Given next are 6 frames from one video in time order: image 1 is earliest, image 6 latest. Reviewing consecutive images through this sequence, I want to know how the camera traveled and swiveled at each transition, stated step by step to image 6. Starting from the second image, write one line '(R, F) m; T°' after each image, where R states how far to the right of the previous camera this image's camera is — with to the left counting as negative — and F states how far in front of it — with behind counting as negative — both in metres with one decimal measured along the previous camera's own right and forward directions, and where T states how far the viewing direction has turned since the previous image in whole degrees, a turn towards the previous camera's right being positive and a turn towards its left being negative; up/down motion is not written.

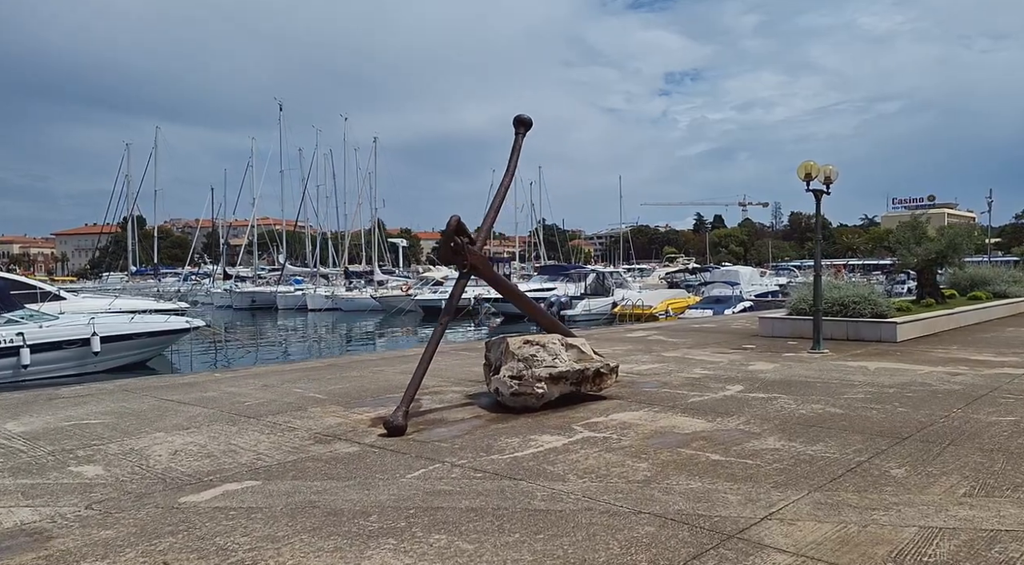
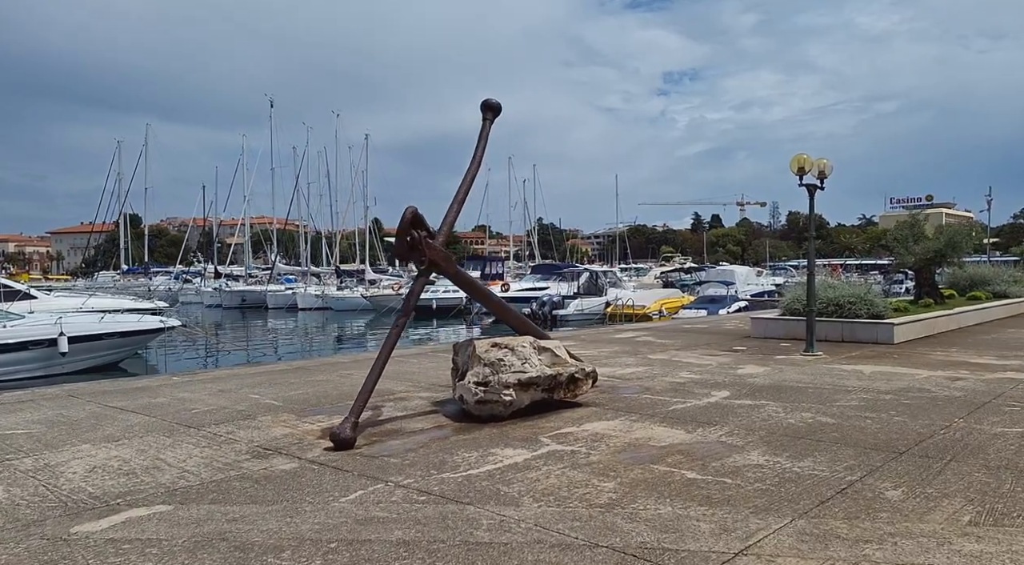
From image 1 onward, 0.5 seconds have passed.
(+0.3, +0.6) m; 0°
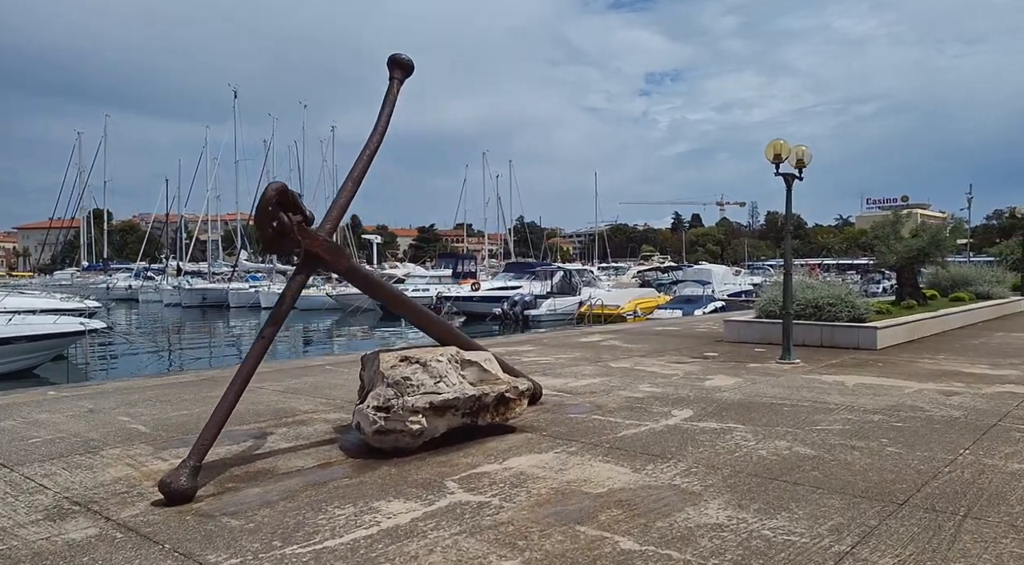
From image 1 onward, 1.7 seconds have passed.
(+0.5, +1.4) m; +1°
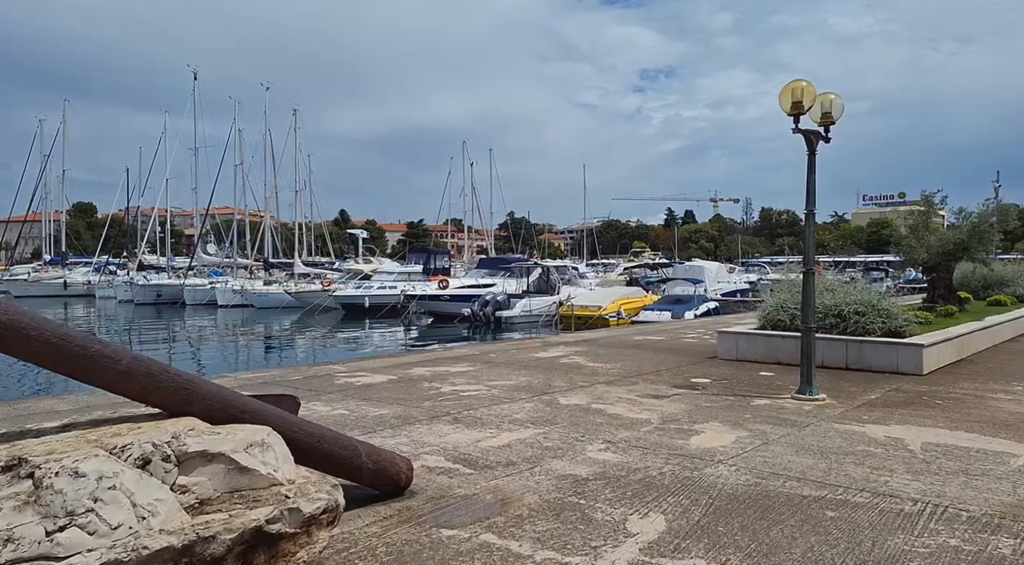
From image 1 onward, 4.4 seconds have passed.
(+0.9, +3.4) m; 0°
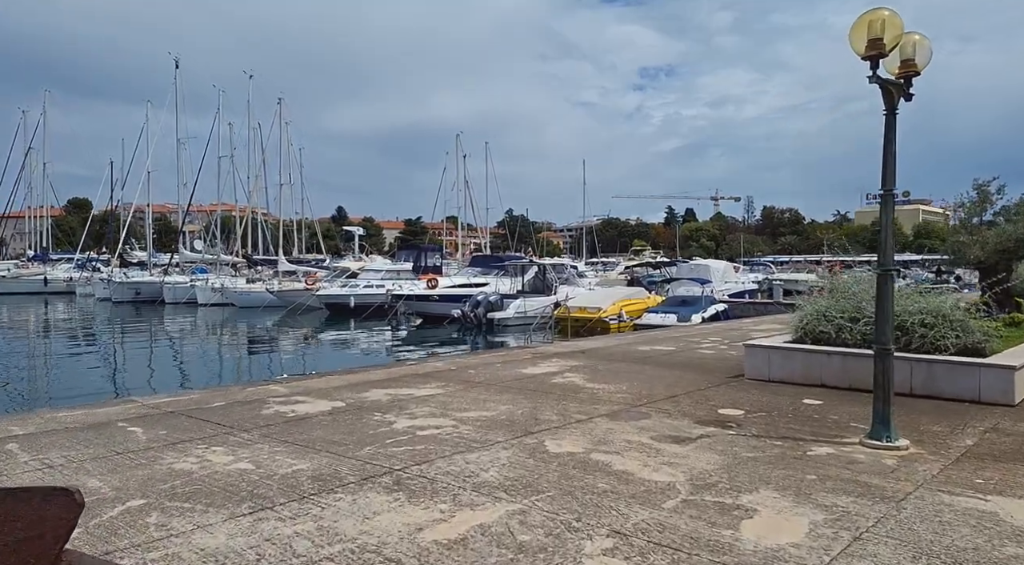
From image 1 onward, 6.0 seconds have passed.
(+0.2, +2.2) m; 0°
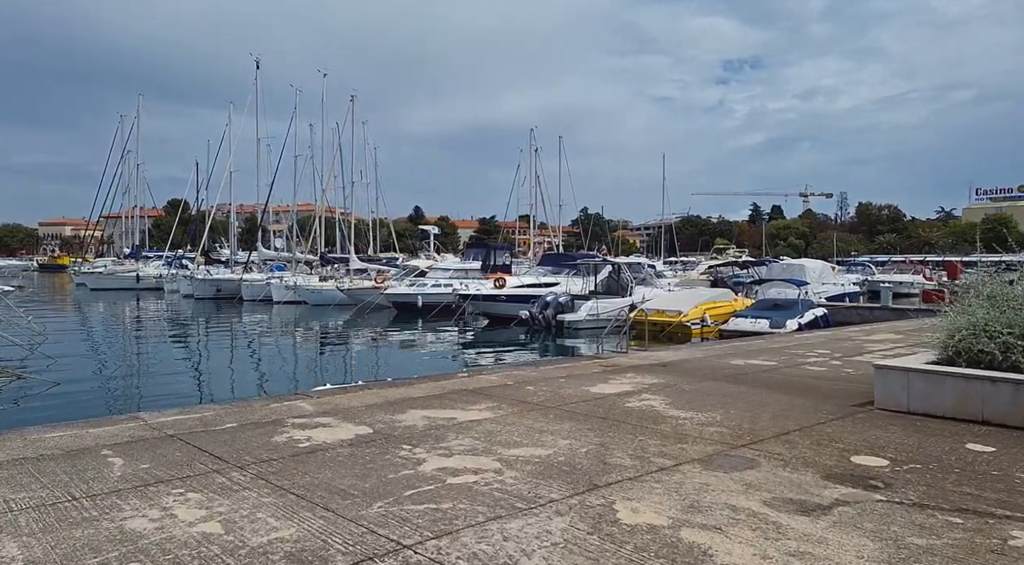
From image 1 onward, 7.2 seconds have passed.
(+0.1, +1.7) m; -6°
